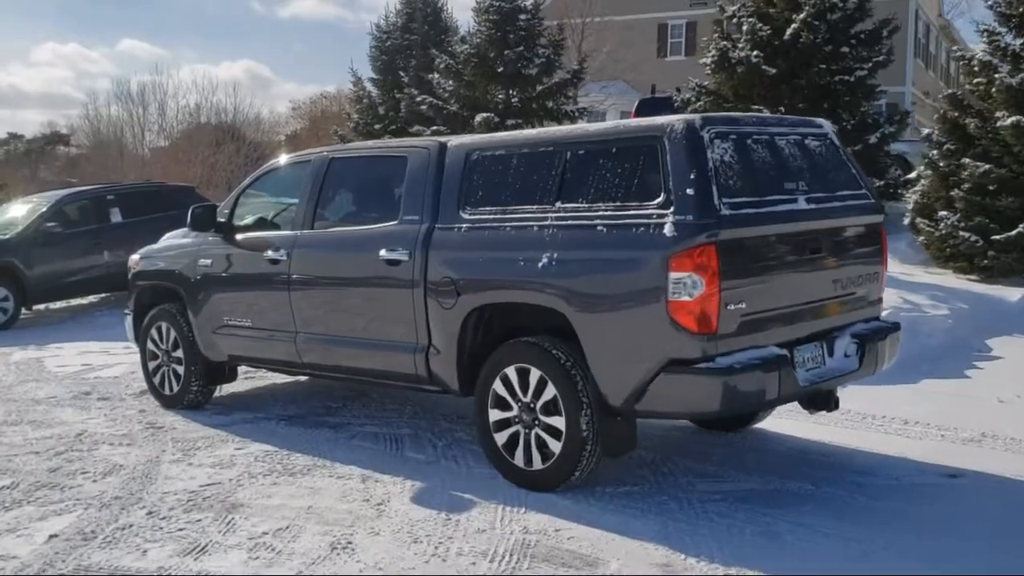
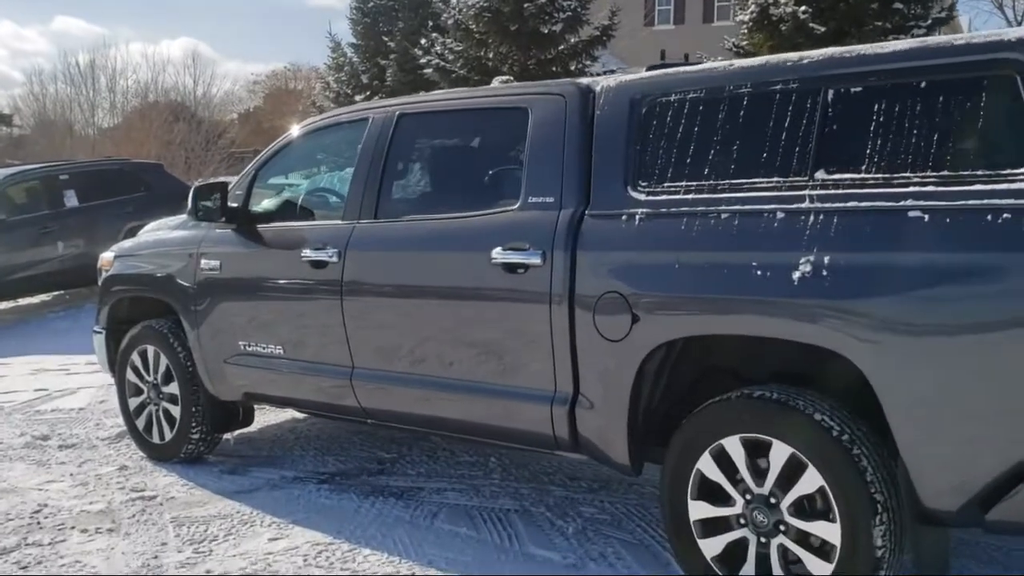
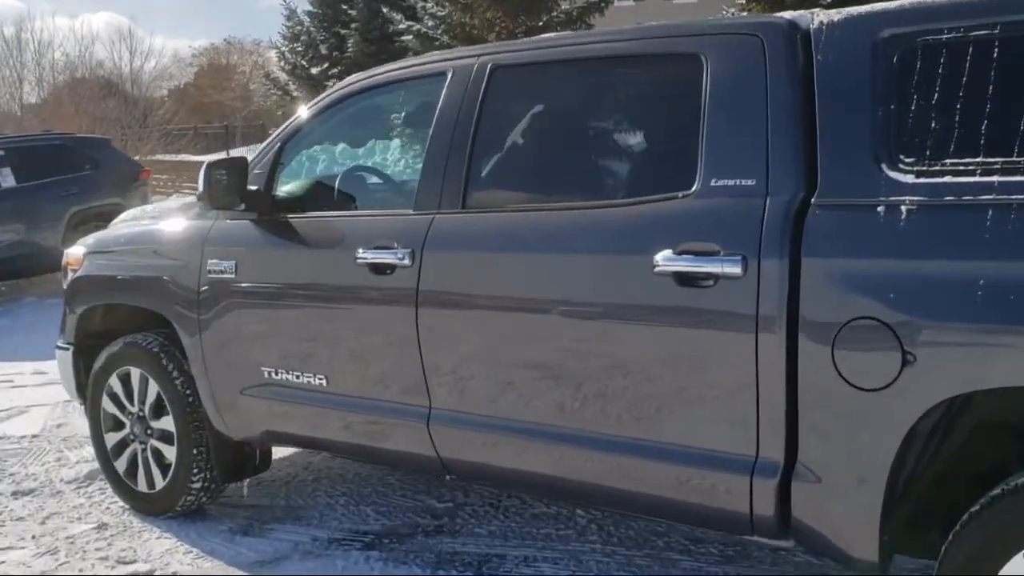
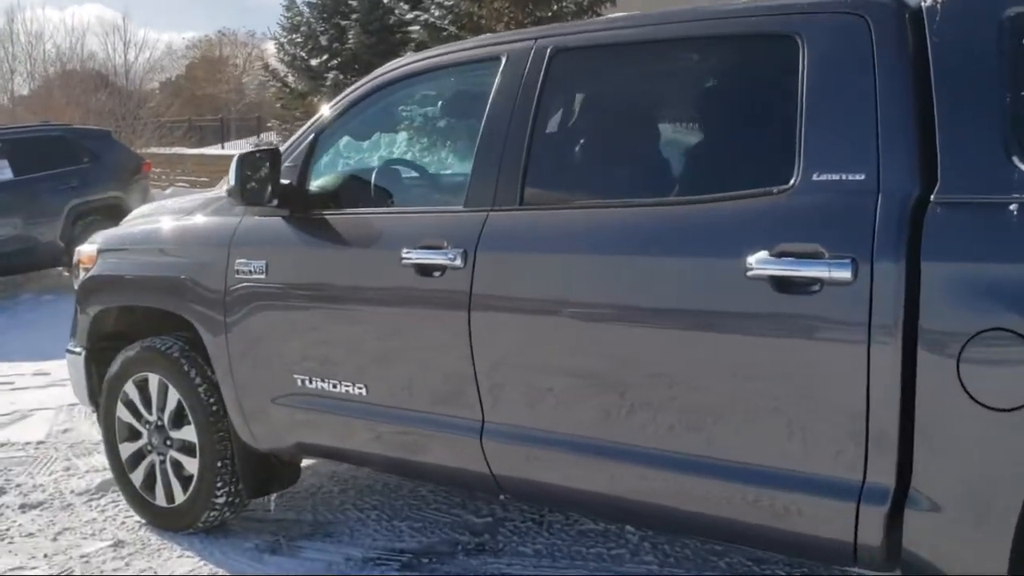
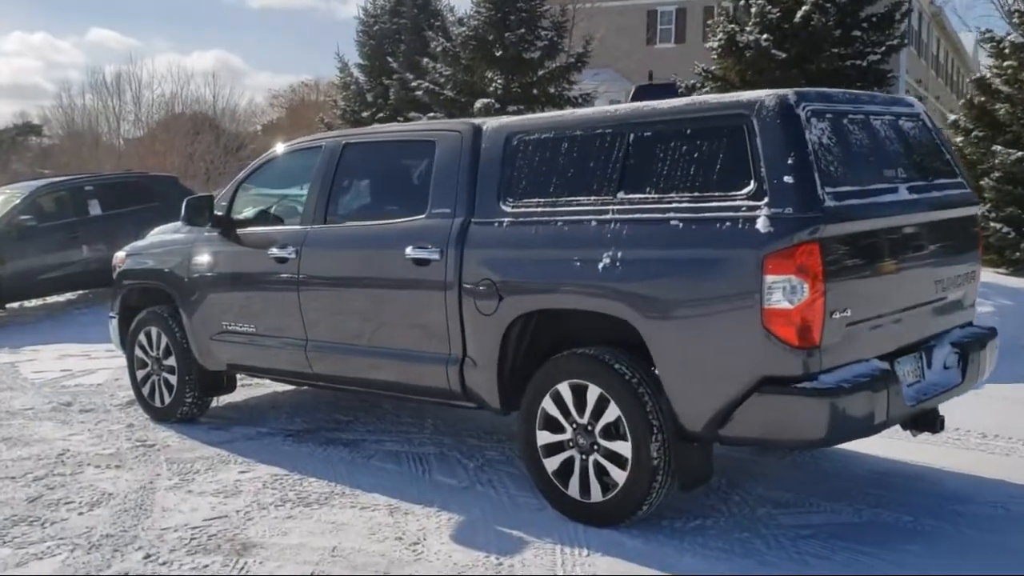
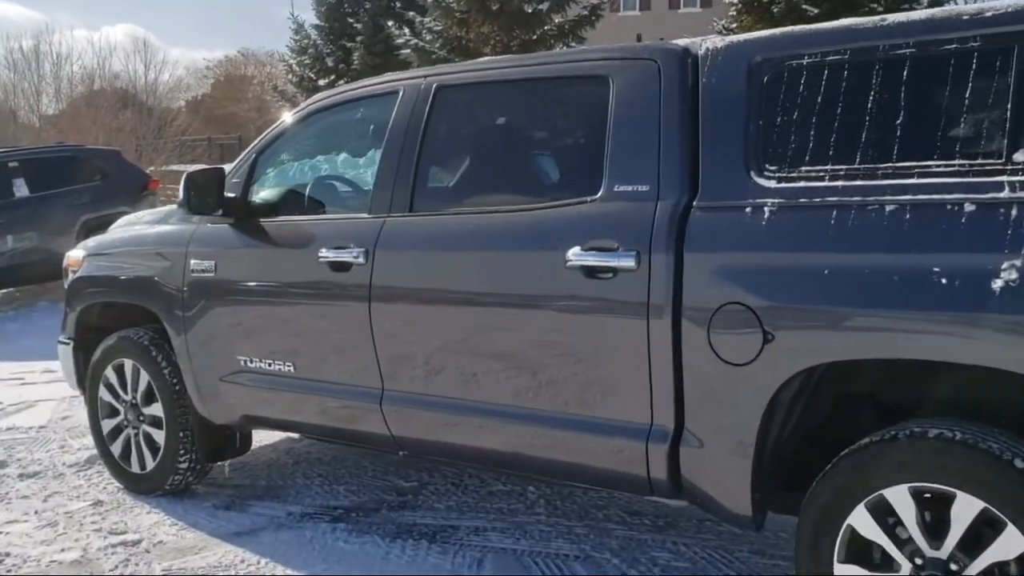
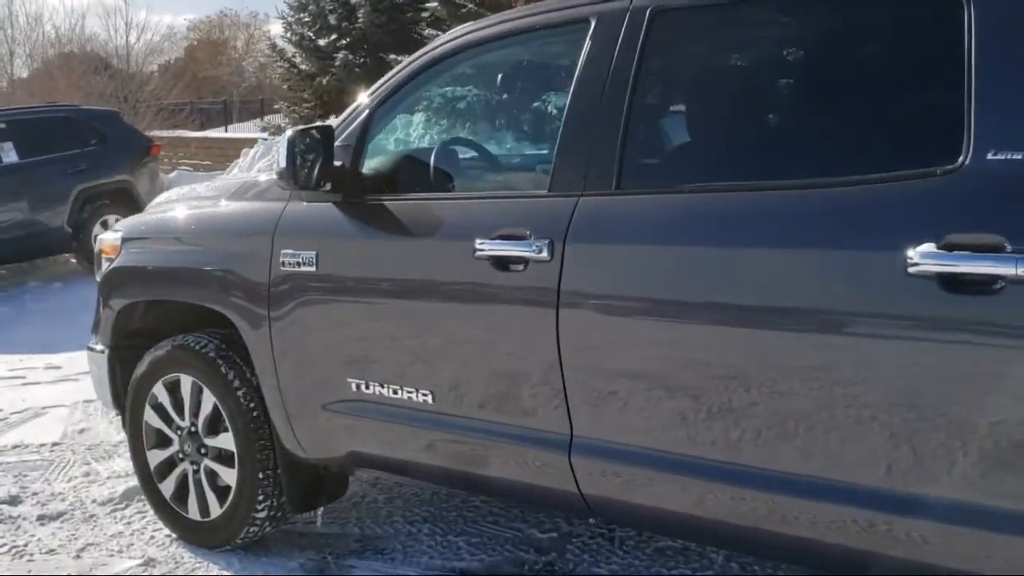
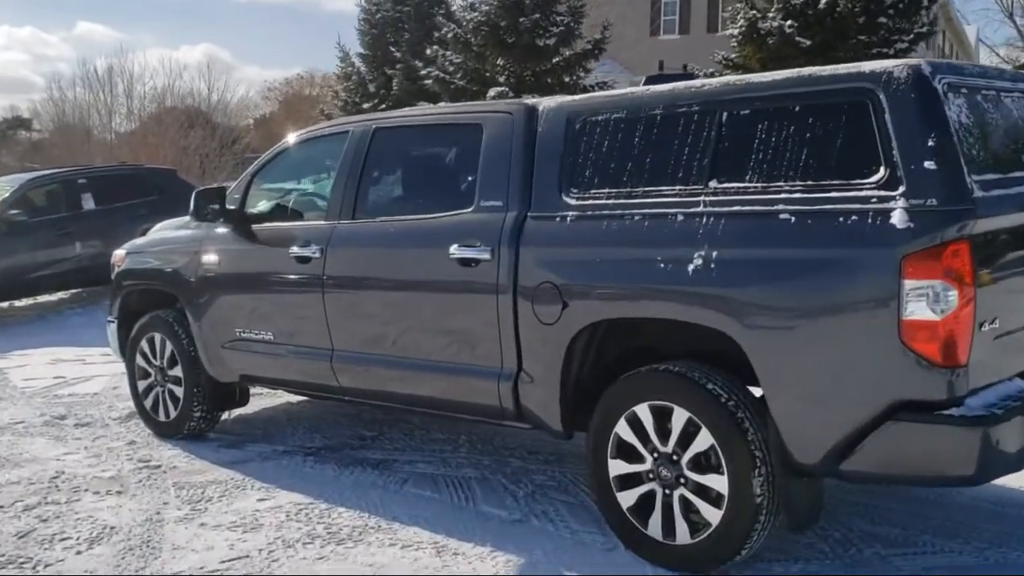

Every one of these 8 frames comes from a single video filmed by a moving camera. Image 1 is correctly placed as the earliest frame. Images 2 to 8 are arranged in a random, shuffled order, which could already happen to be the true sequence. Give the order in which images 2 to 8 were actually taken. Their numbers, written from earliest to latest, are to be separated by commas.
5, 8, 2, 6, 3, 4, 7
